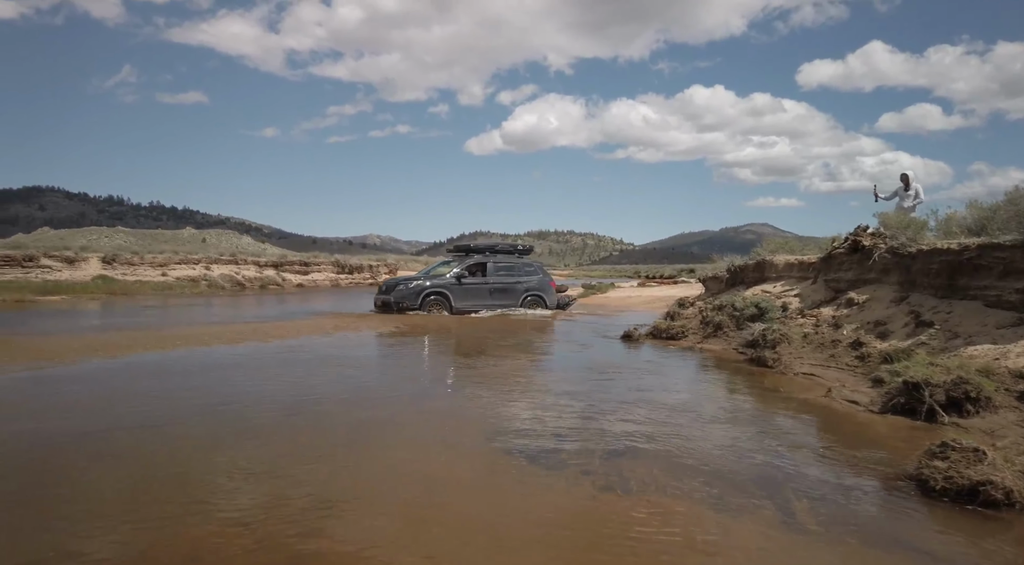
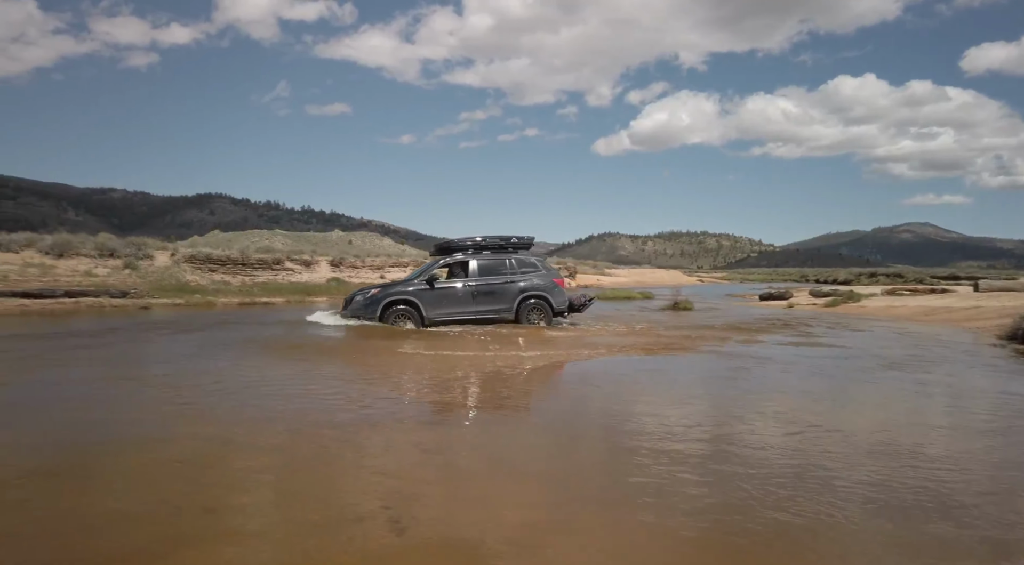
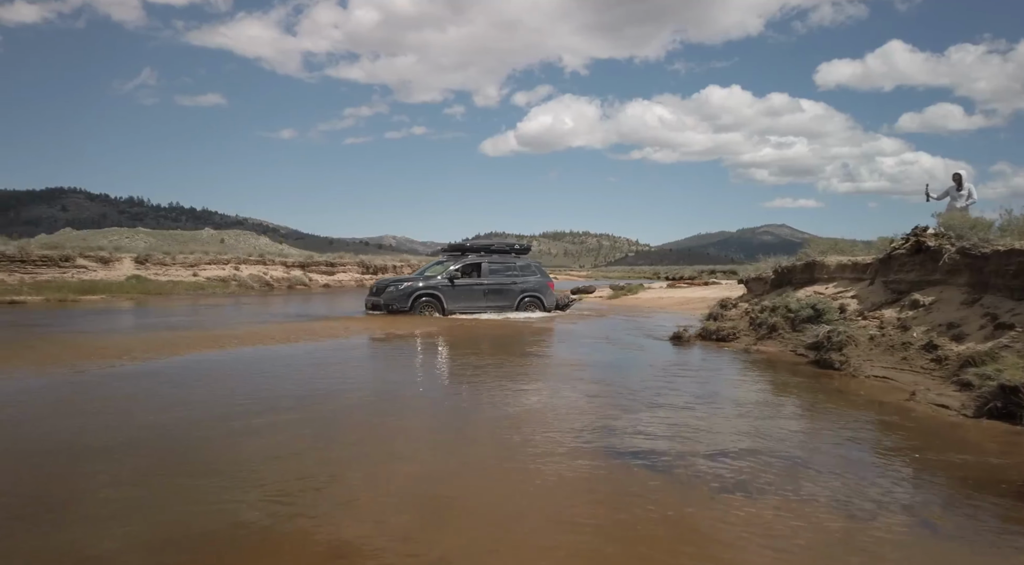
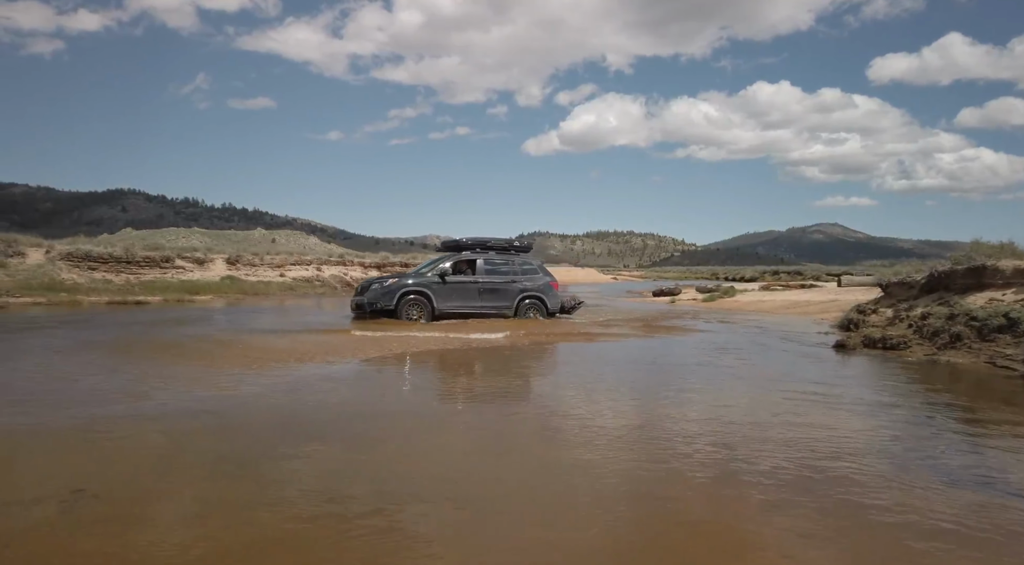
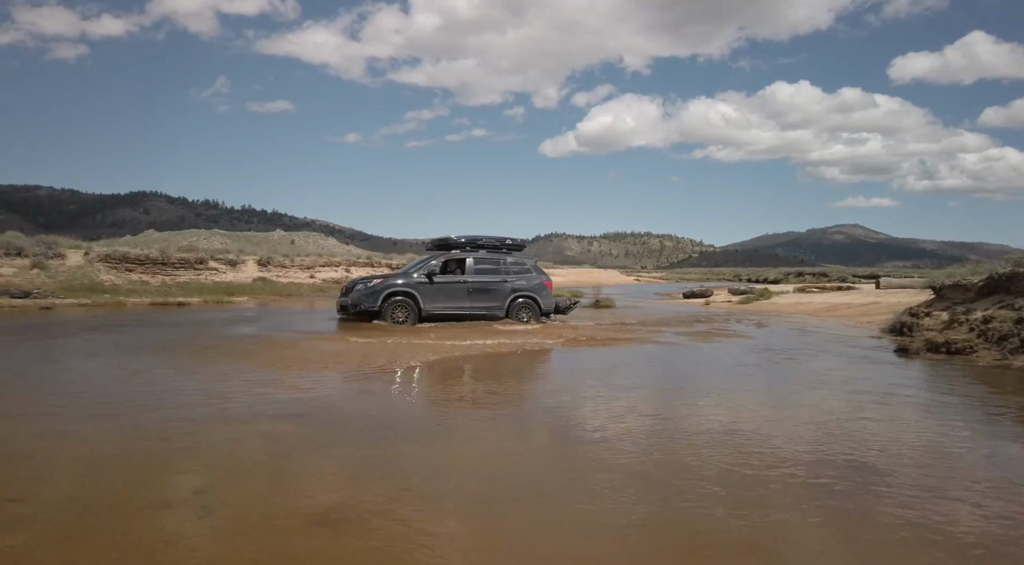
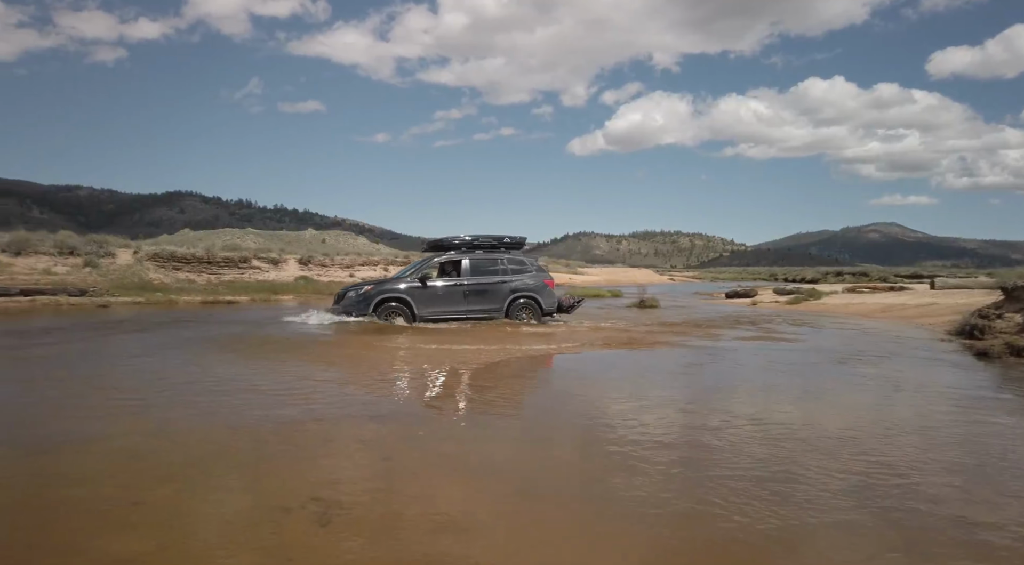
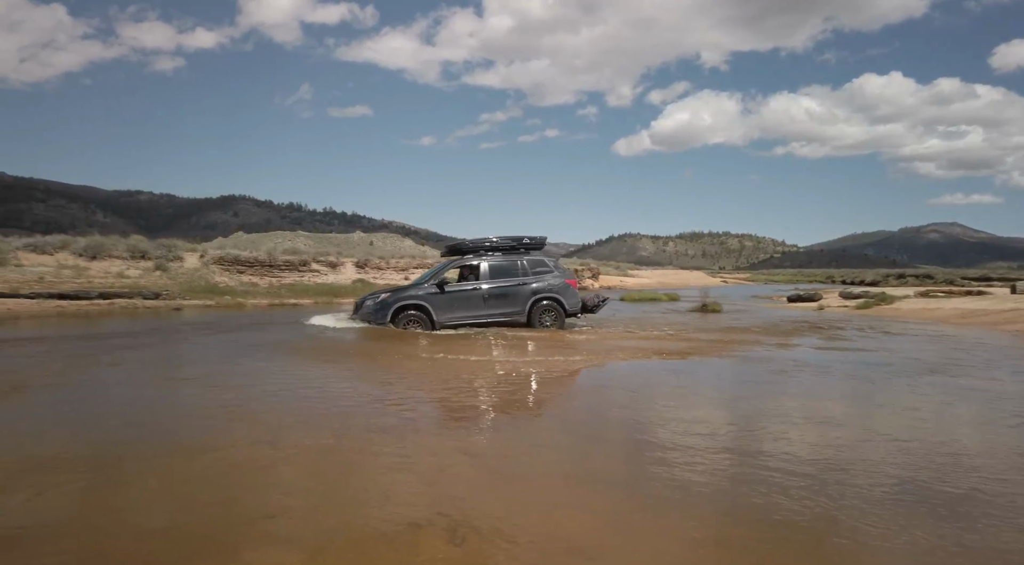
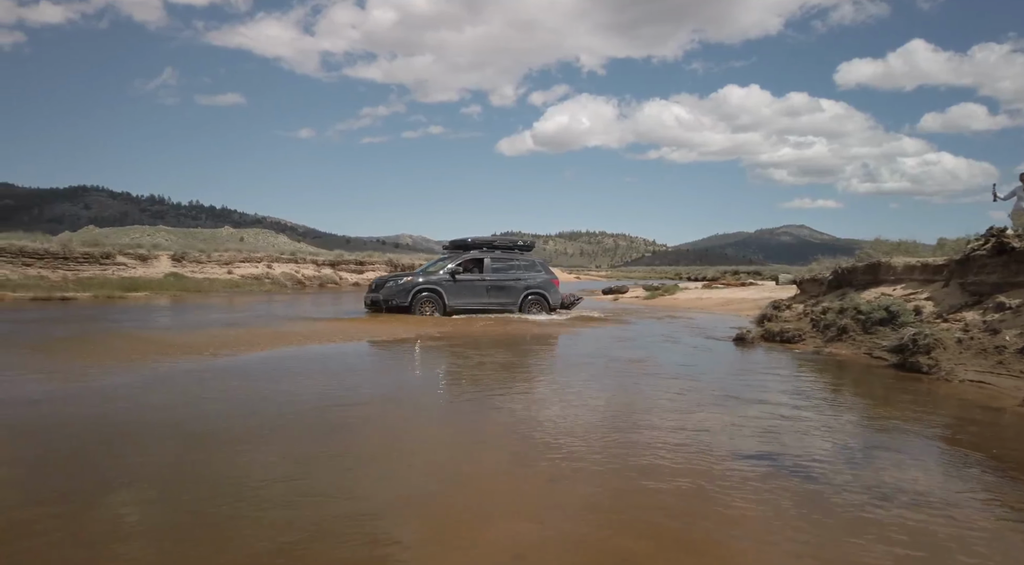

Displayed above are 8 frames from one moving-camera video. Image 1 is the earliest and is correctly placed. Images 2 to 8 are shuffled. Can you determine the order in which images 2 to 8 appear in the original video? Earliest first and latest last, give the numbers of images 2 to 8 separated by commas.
3, 8, 4, 5, 6, 2, 7
